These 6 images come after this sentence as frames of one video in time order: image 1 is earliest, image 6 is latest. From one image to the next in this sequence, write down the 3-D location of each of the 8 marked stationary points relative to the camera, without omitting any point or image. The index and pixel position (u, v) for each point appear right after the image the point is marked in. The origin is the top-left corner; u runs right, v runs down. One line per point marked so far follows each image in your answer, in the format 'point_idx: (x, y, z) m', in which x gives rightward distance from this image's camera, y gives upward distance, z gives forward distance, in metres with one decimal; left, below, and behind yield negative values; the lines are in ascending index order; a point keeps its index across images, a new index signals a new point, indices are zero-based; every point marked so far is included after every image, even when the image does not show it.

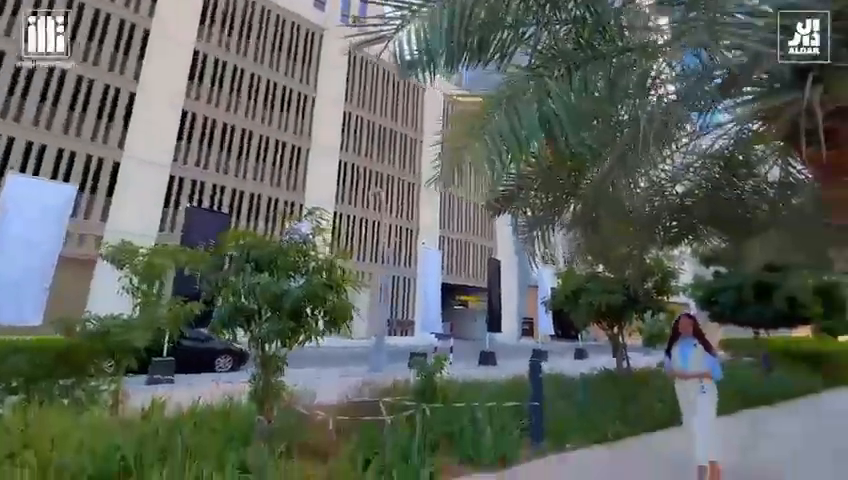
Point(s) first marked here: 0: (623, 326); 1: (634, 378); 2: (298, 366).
0: (+6.9, -3.0, +12.9) m
1: (+6.5, -4.3, +11.6) m
2: (-5.6, -5.7, +16.4) m
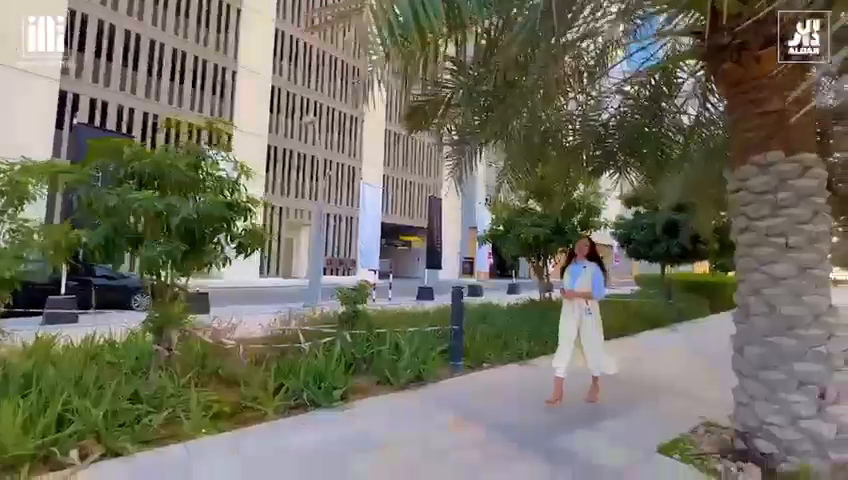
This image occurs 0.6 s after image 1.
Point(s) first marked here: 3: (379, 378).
0: (+4.5, -0.7, +13.6) m
1: (+4.3, -2.2, +12.5) m
2: (-8.4, -2.8, +15.7) m
3: (-0.8, -2.4, +6.7) m
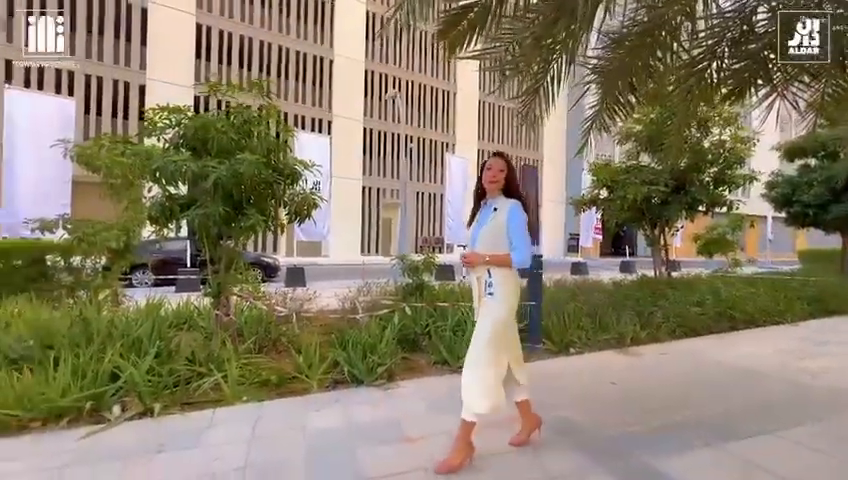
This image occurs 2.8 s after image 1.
0: (+7.2, +0.4, +11.0) m
1: (+6.7, -1.2, +10.0) m
2: (-4.6, -1.8, +16.6) m
3: (+0.2, -1.8, +5.9) m
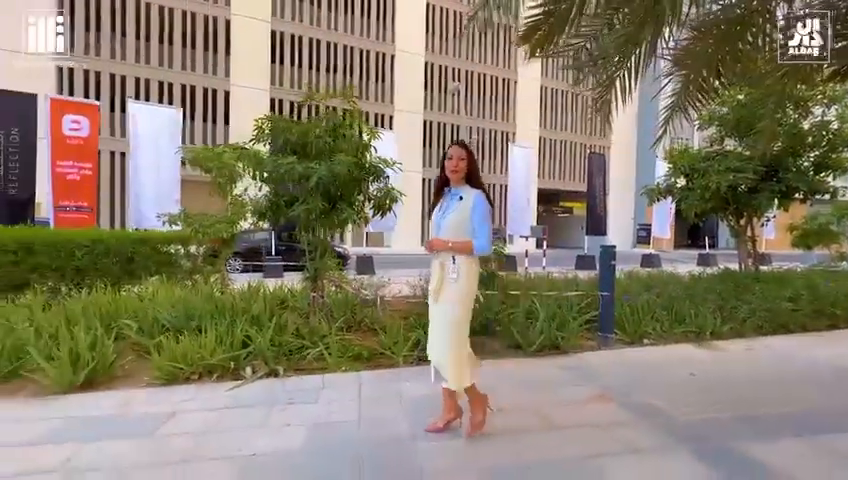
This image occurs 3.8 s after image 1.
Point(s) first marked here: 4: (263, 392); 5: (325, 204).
0: (+9.1, +0.6, +10.2) m
1: (+8.5, -0.9, +9.4) m
2: (-1.8, -1.3, +17.6) m
3: (+1.5, -1.7, +6.2) m
4: (-1.9, -1.8, +4.4) m
5: (-1.7, +0.6, +6.4) m
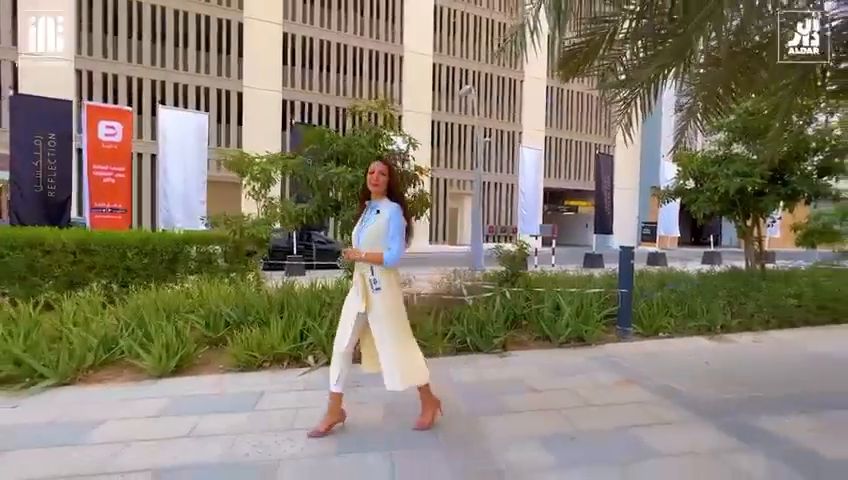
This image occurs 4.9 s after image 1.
0: (+9.7, +0.6, +10.7) m
1: (+9.1, -0.9, +9.9) m
2: (-1.1, -1.3, +18.2) m
3: (+2.1, -1.7, +6.8) m
4: (-1.3, -1.9, +5.1) m
5: (-1.0, +0.6, +7.0) m
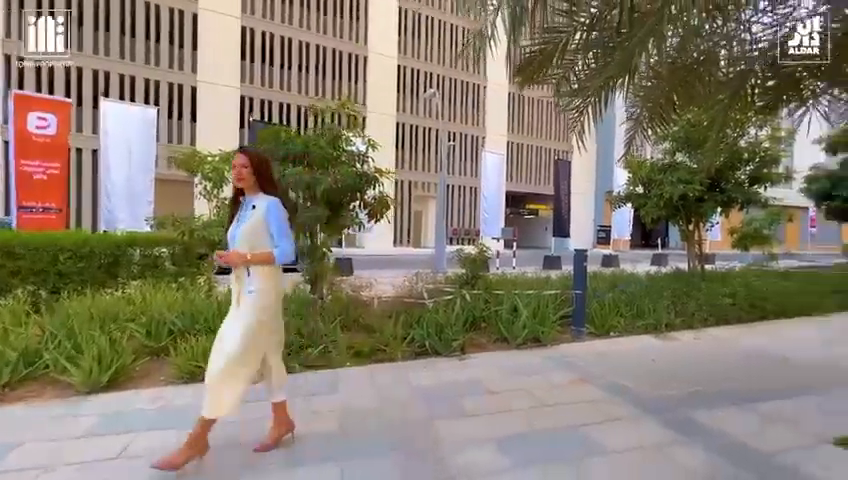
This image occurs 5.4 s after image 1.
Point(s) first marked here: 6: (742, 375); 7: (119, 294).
0: (+8.6, +0.5, +11.5) m
1: (+8.1, -1.0, +10.7) m
2: (-2.8, -1.4, +17.9) m
3: (+1.4, -1.8, +6.9) m
4: (-1.8, -1.9, +4.8) m
5: (-1.8, +0.5, +6.8) m
6: (+4.8, -2.0, +5.7) m
7: (-6.4, -1.1, +7.8) m
